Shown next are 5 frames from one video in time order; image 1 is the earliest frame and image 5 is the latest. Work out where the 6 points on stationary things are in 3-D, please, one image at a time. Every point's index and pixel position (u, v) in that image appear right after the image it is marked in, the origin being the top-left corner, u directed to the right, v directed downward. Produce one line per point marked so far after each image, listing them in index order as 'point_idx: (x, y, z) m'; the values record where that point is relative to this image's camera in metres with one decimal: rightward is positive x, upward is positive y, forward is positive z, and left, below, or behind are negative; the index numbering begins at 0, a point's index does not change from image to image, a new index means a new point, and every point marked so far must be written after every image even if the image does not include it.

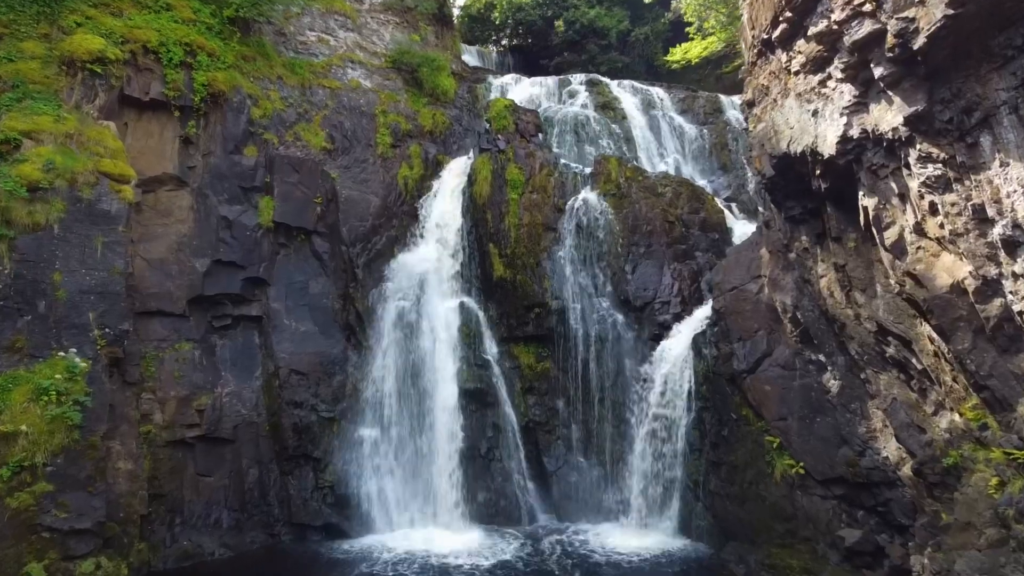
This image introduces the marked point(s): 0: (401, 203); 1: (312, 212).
0: (-2.7, +2.1, +13.7) m
1: (-4.5, +1.7, +12.7) m
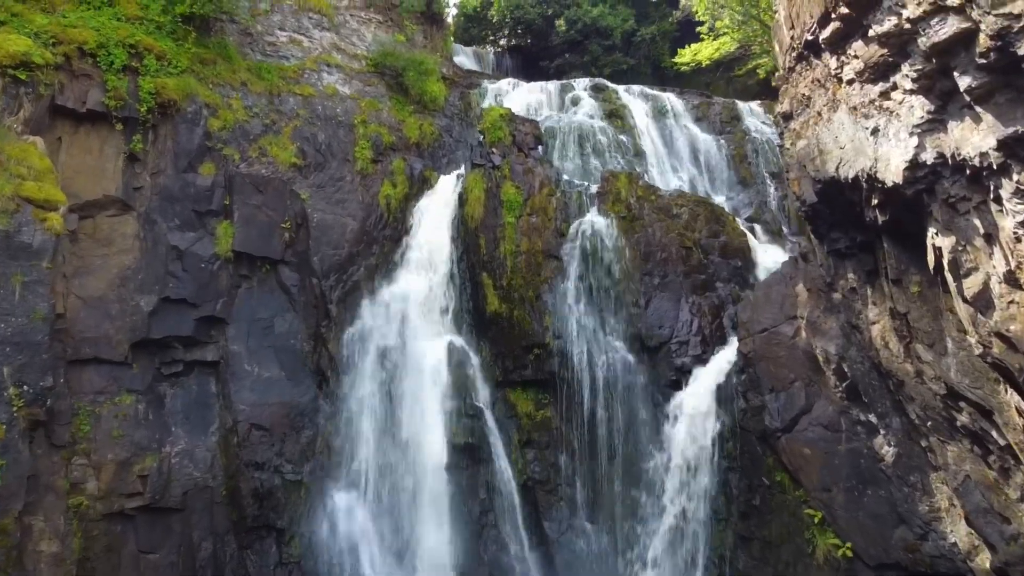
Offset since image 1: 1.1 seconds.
0: (-2.8, +1.3, +12.0) m
1: (-4.6, +1.0, +11.1) m
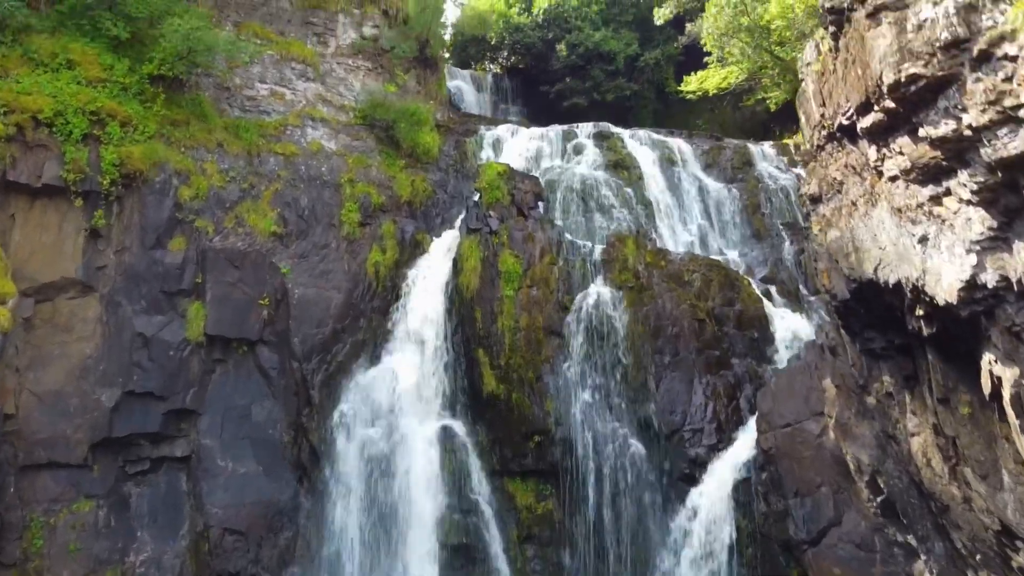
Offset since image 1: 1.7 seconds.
0: (-2.8, -0.2, +11.1) m
1: (-4.6, -0.5, +10.1) m
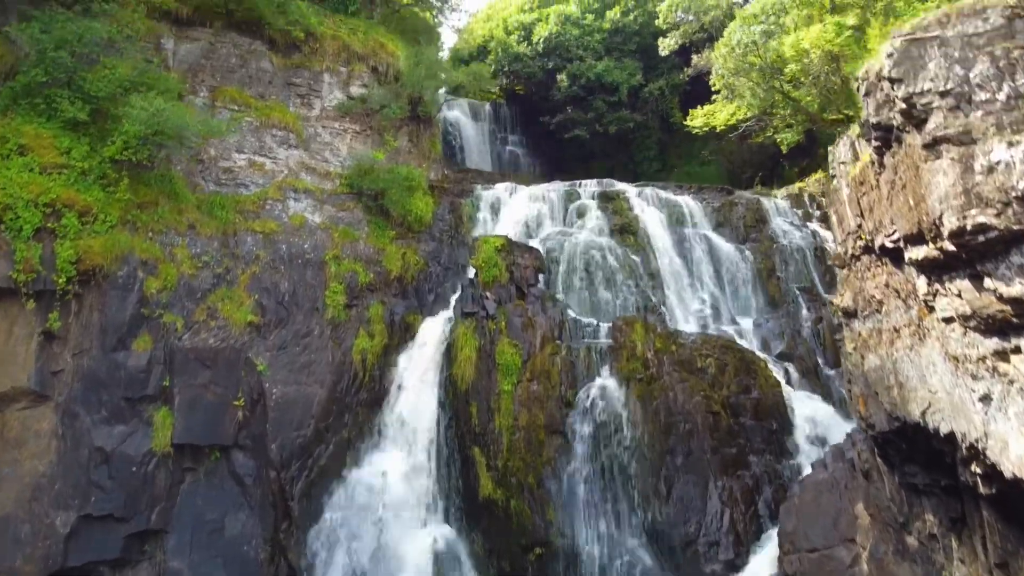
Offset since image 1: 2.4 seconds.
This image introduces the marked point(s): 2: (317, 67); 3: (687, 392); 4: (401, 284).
0: (-2.8, -1.8, +10.2) m
1: (-4.6, -2.2, +9.2) m
2: (-4.0, +4.6, +11.7) m
3: (+3.2, -1.9, +10.3) m
4: (-2.2, +0.1, +11.3) m
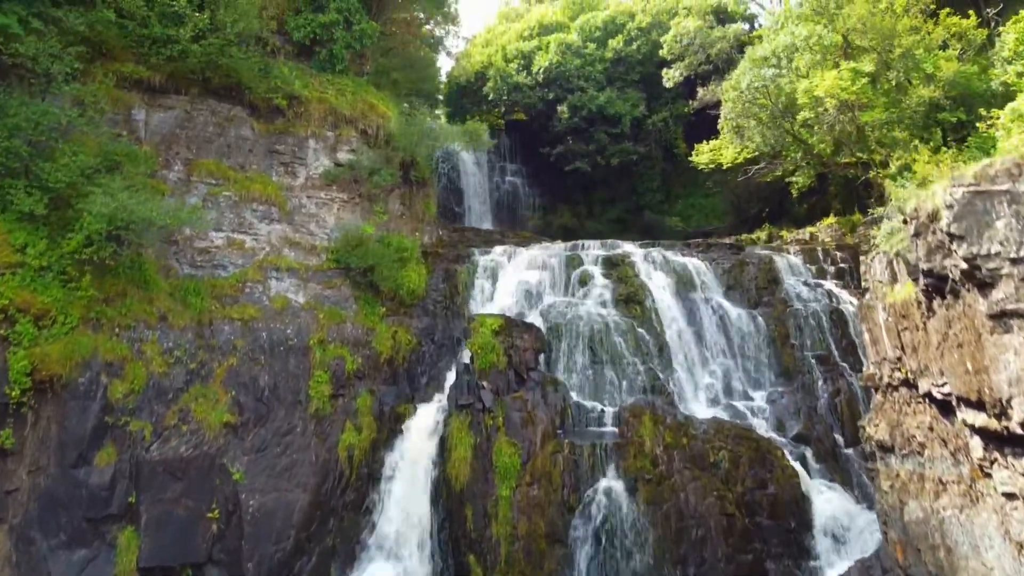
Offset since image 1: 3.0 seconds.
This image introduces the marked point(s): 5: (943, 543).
0: (-2.9, -3.4, +9.4) m
1: (-4.6, -3.7, +8.5) m
2: (-4.1, +3.0, +10.9) m
3: (+3.2, -3.5, +9.5) m
4: (-2.2, -1.5, +10.5) m
5: (+4.6, -2.7, +6.1) m
